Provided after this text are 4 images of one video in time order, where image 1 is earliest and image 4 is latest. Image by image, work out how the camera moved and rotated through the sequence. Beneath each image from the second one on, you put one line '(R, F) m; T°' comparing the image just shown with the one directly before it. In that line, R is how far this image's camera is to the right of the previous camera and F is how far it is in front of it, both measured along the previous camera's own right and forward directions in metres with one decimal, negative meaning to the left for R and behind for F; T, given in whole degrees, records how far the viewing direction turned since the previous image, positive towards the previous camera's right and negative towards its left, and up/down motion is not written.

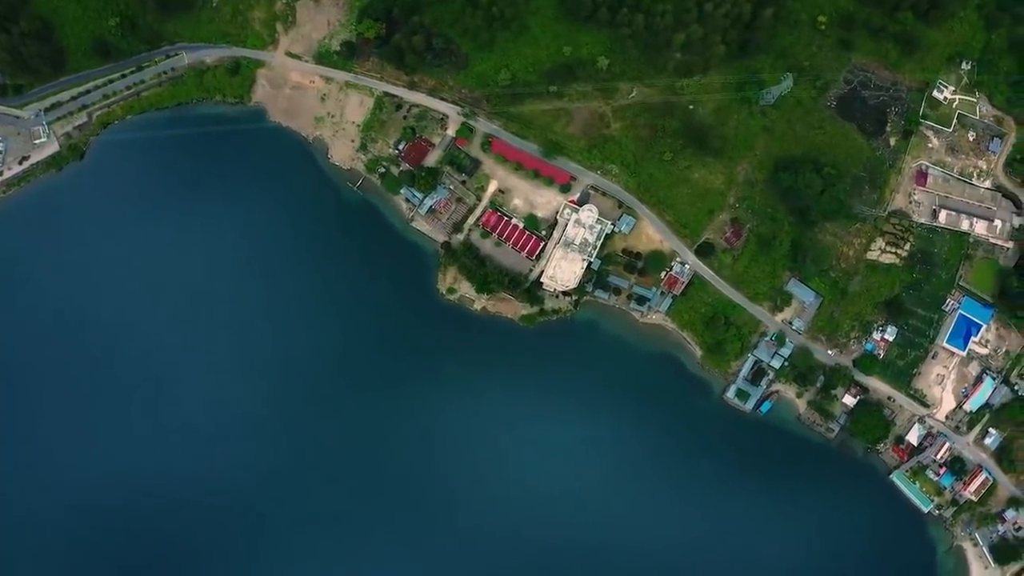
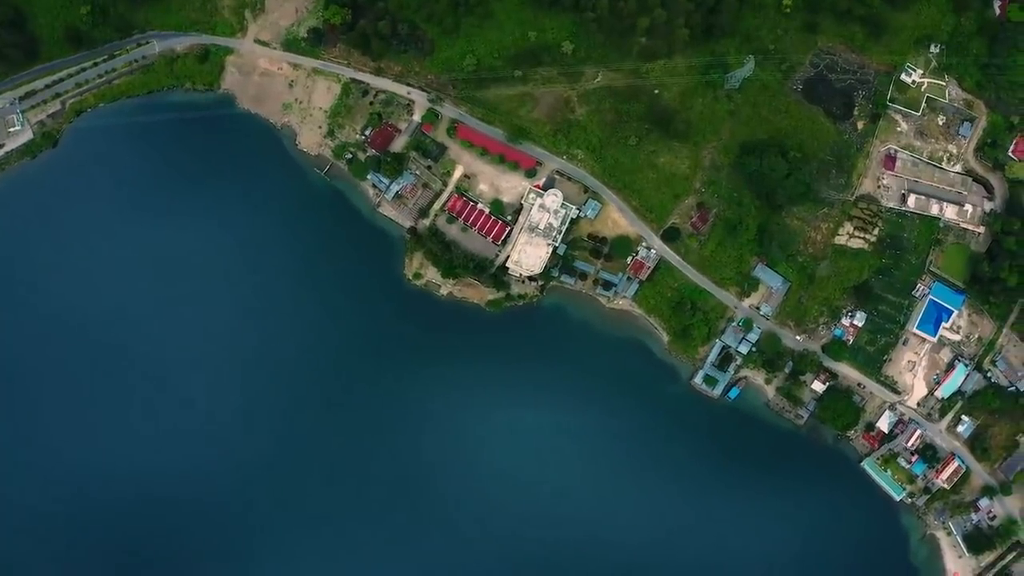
(+3.9, 0.0) m; -1°
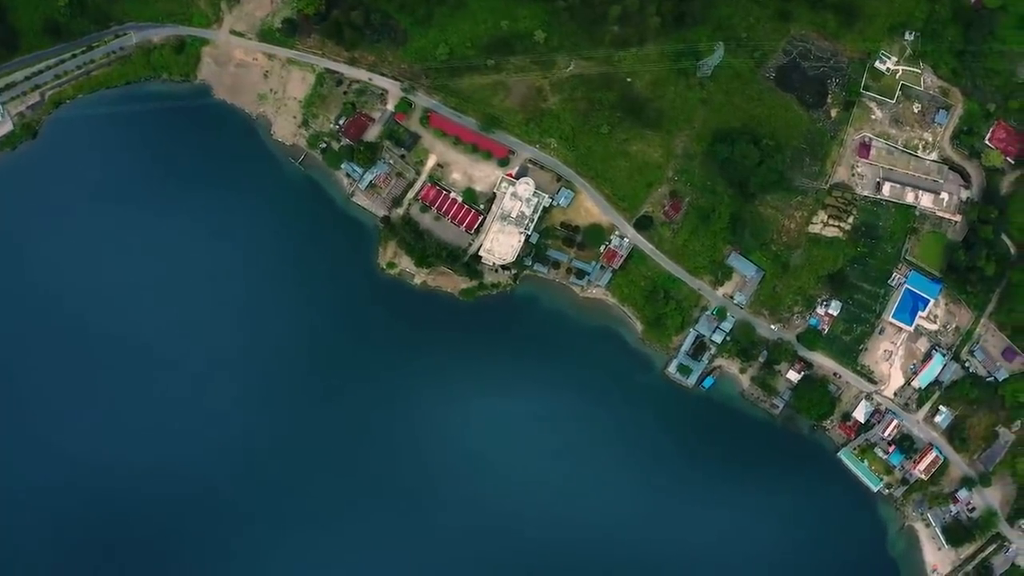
(+3.1, 0.0) m; -1°
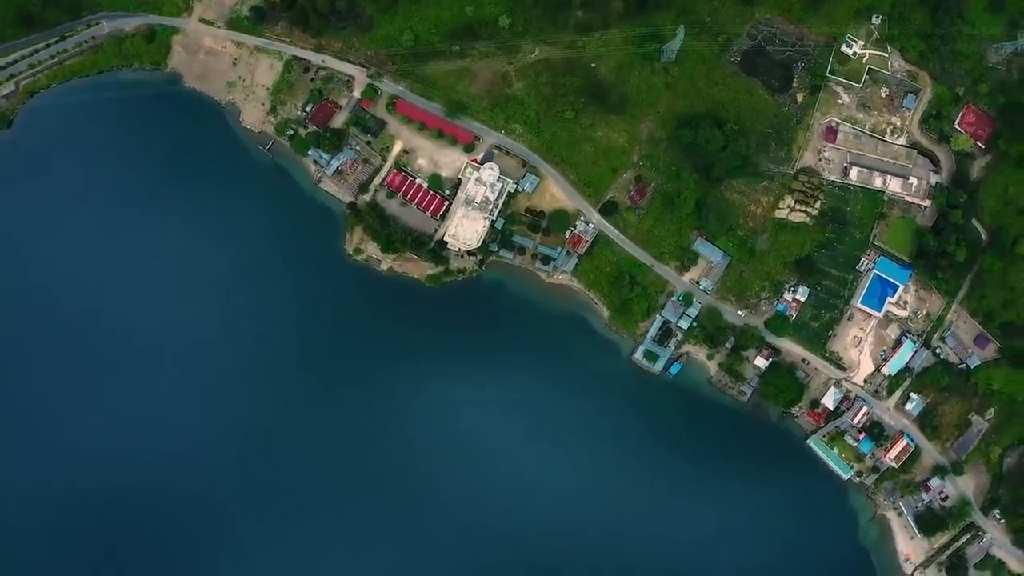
(+3.9, 0.0) m; -1°
